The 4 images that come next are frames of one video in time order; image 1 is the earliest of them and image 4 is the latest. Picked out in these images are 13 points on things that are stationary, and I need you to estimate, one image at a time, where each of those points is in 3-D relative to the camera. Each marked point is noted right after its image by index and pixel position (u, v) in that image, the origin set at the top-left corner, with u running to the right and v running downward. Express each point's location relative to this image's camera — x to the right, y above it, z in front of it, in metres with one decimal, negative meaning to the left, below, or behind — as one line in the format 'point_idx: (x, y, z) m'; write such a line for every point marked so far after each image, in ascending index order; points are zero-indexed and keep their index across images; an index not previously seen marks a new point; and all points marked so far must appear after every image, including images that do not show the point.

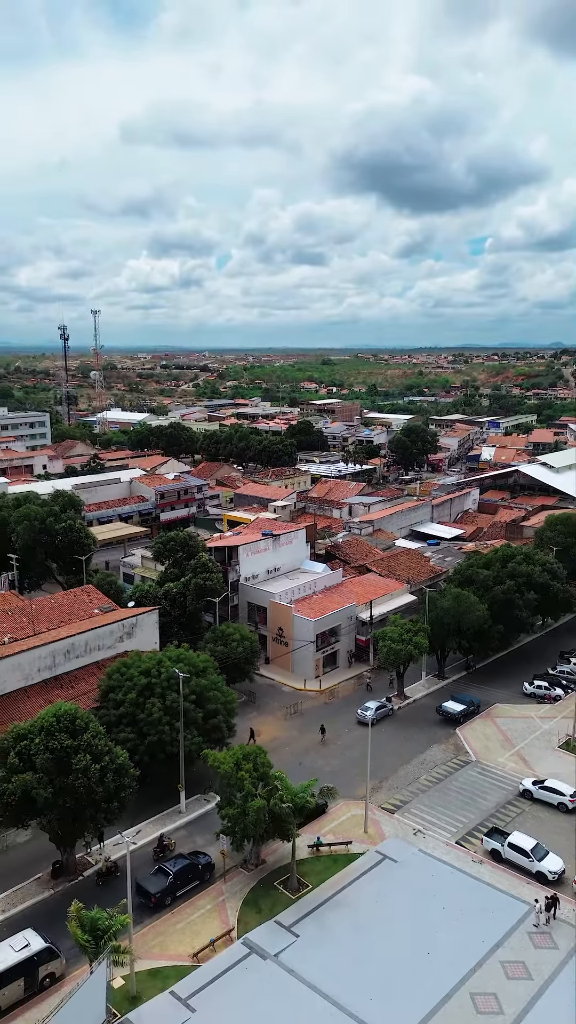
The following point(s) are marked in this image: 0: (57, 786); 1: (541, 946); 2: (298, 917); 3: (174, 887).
0: (-4.5, -5.3, +16.7) m
1: (+4.6, -8.0, +15.9) m
2: (+0.2, -7.8, +16.6) m
3: (-2.3, -7.5, +17.2) m
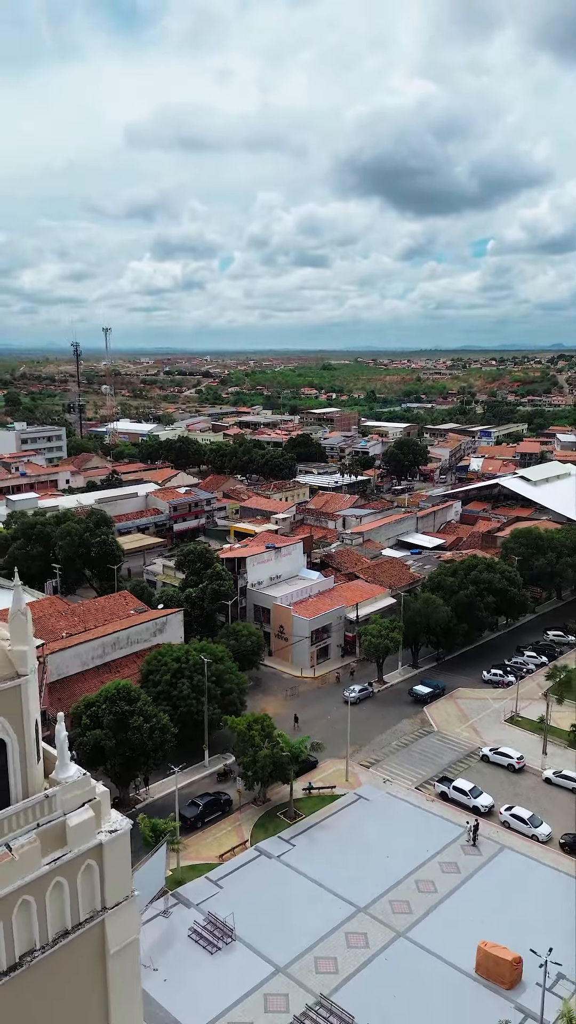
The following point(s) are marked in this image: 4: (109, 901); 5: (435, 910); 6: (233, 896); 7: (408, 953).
0: (-4.5, -6.0, +22.9) m
1: (+4.6, -8.7, +22.1) m
2: (+0.2, -8.5, +22.8) m
3: (-2.3, -8.2, +23.4) m
4: (-2.1, -4.6, +10.4) m
5: (+3.3, -8.9, +19.5) m
6: (-1.2, -8.7, +19.7) m
7: (+2.5, -9.1, +17.9) m
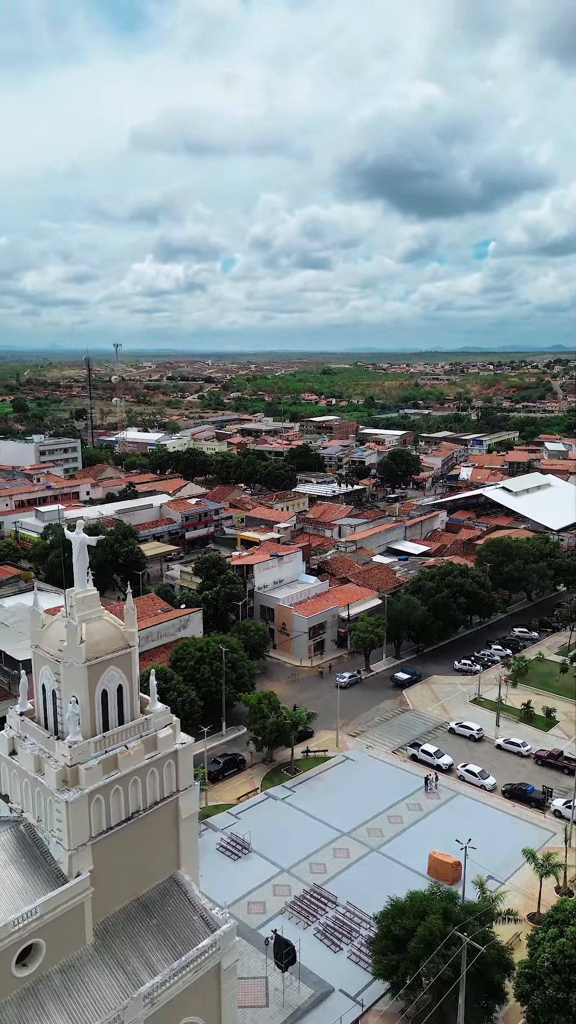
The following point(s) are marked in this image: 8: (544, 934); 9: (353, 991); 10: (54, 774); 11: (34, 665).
0: (-4.4, -6.7, +29.3) m
1: (+4.7, -9.4, +28.5) m
2: (+0.2, -9.2, +29.2) m
3: (-2.2, -8.9, +29.8) m
4: (-2.1, -5.3, +16.8) m
5: (+3.4, -9.6, +25.9) m
6: (-1.2, -9.4, +26.0) m
7: (+2.5, -9.8, +24.3) m
8: (+5.0, -8.3, +17.1) m
9: (+1.4, -10.4, +18.8) m
10: (-4.0, -4.5, +14.7) m
11: (-4.7, -2.8, +16.0) m
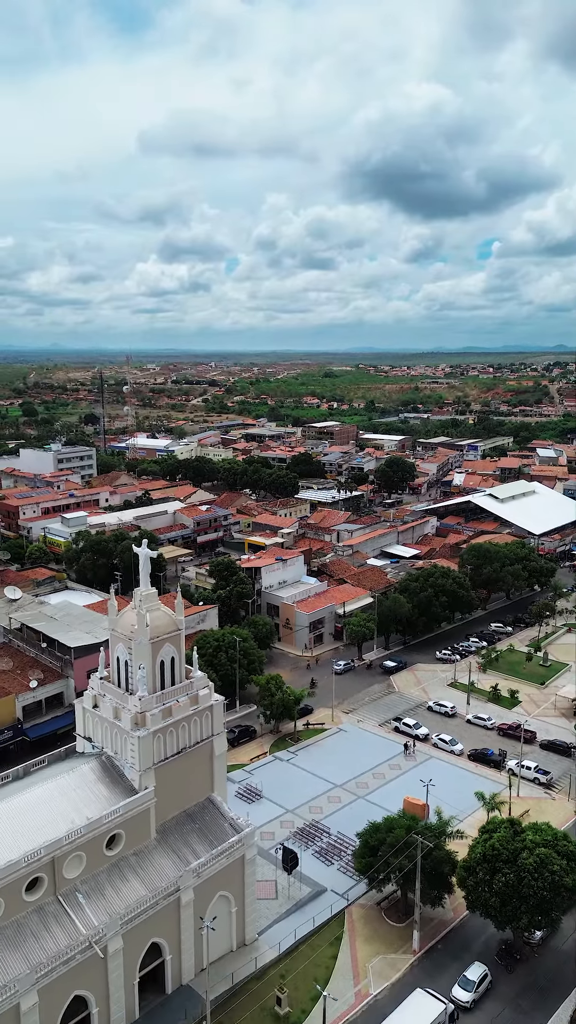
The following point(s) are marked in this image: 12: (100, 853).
0: (-4.3, -7.3, +35.6) m
1: (+4.8, -9.9, +34.7) m
2: (+0.4, -9.7, +35.5) m
3: (-2.1, -9.4, +36.1) m
4: (-2.0, -5.9, +23.1) m
5: (+3.5, -10.2, +32.2) m
6: (-1.0, -10.0, +32.3) m
7: (+2.7, -10.4, +30.6) m
8: (+5.2, -8.9, +23.4) m
9: (+1.5, -11.0, +25.1) m
10: (-3.9, -5.0, +21.1) m
11: (-4.6, -3.3, +22.3) m
12: (-4.3, -7.8, +19.8) m
